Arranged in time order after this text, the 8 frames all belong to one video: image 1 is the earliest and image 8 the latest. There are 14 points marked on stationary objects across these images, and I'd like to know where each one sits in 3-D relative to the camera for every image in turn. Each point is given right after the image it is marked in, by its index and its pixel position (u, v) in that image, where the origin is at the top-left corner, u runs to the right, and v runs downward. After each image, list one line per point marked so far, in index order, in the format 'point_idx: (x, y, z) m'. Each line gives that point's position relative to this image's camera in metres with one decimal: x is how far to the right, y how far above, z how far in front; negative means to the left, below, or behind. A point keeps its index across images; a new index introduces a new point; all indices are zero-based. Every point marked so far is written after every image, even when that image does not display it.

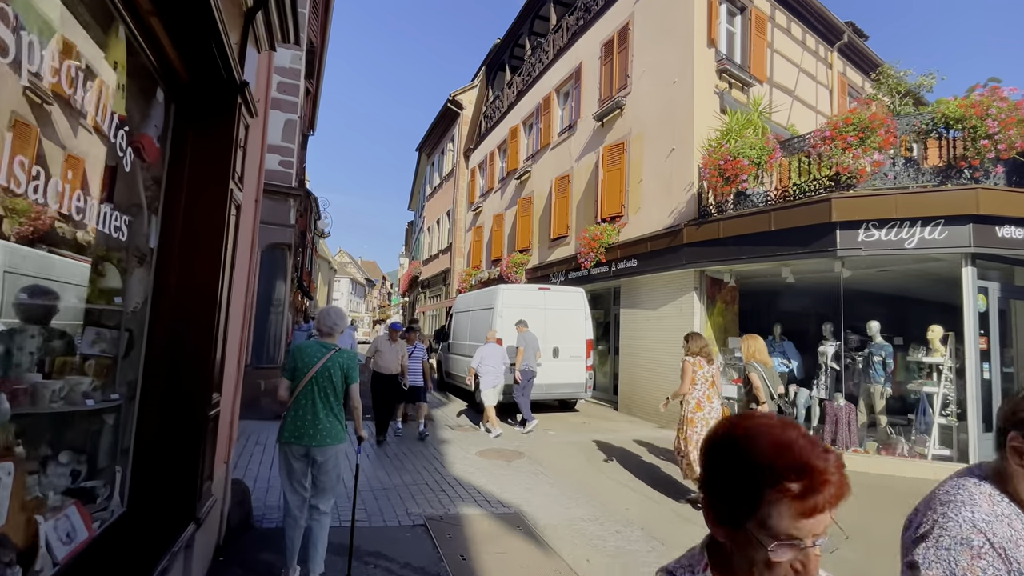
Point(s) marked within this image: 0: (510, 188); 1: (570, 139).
0: (0.0, +3.4, +18.3) m
1: (+1.6, +3.9, +14.3) m
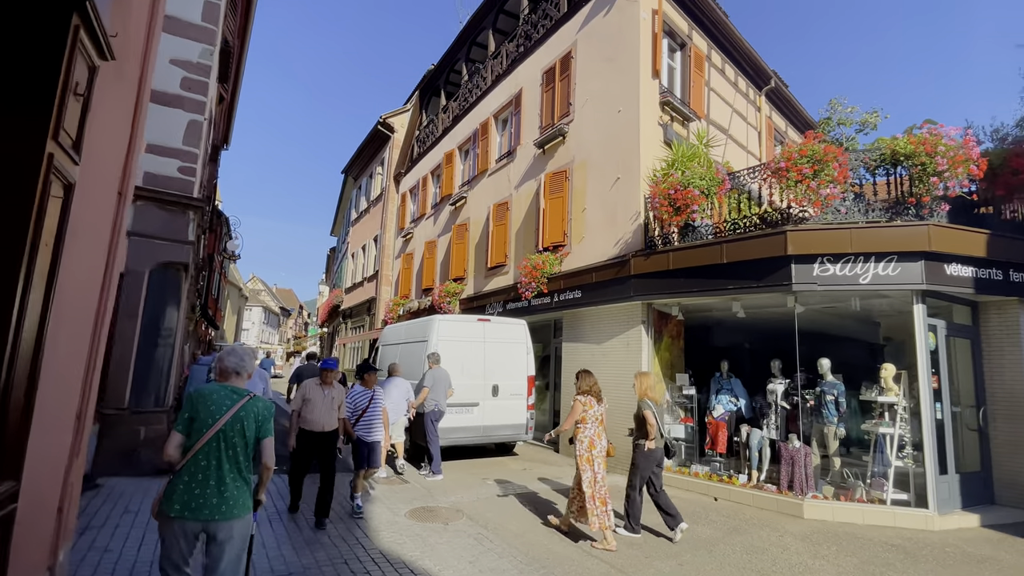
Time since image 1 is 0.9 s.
0: (-2.2, +2.4, +17.5) m
1: (-0.1, +3.1, +13.8) m
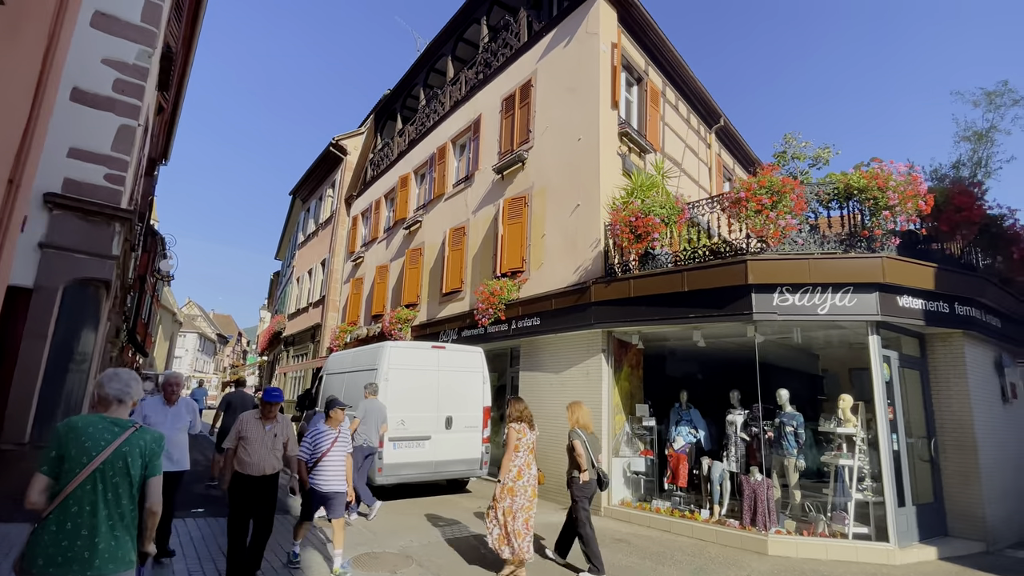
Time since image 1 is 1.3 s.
0: (-3.6, +1.5, +17.0) m
1: (-1.1, +2.4, +13.5) m
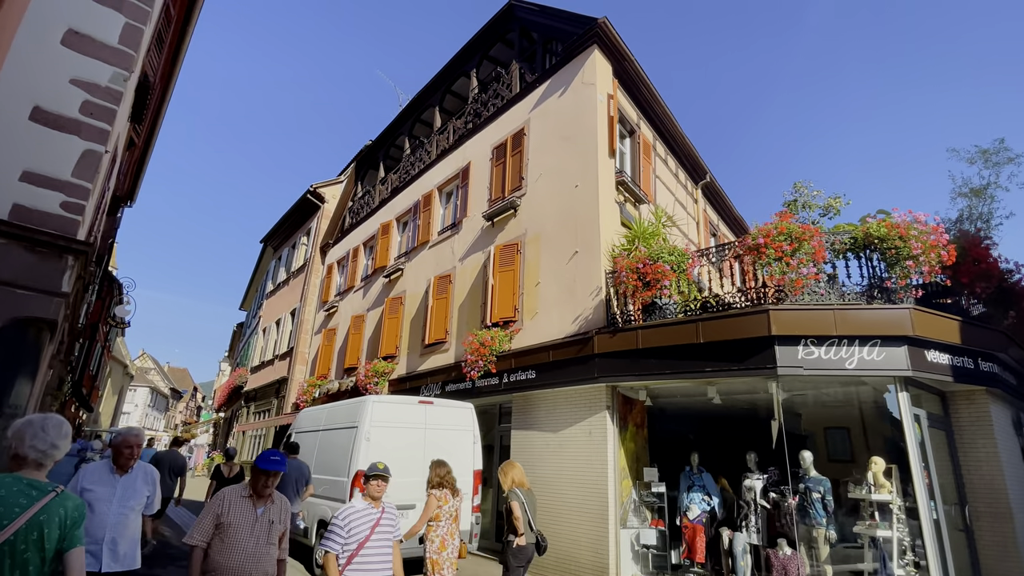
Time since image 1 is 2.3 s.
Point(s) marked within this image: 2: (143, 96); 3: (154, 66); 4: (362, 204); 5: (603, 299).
0: (-4.1, 0.0, +16.3) m
1: (-1.4, +1.2, +13.0) m
2: (-6.3, +3.3, +9.3) m
3: (-6.3, +3.9, +9.6) m
4: (-5.4, +3.0, +19.5) m
5: (+1.4, -0.2, +8.6) m
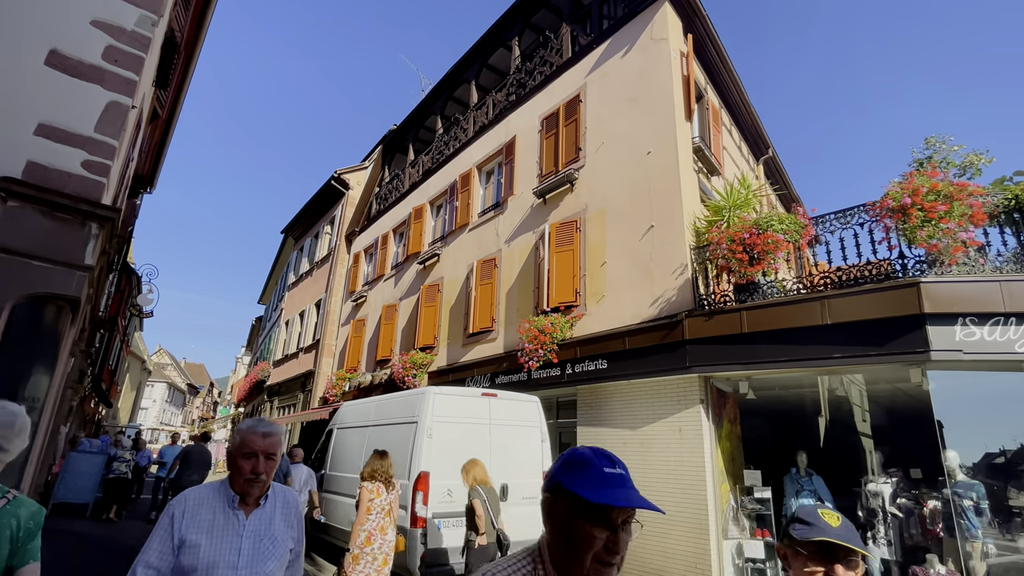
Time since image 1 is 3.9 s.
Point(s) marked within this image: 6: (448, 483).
0: (-3.0, +0.4, +15.3) m
1: (-0.3, +1.6, +12.0) m
2: (-5.3, +3.6, +8.4) m
3: (-5.3, +4.2, +8.6) m
4: (-4.2, +3.4, +18.5) m
5: (+2.5, +0.1, +7.6) m
6: (-0.8, -2.4, +6.7) m
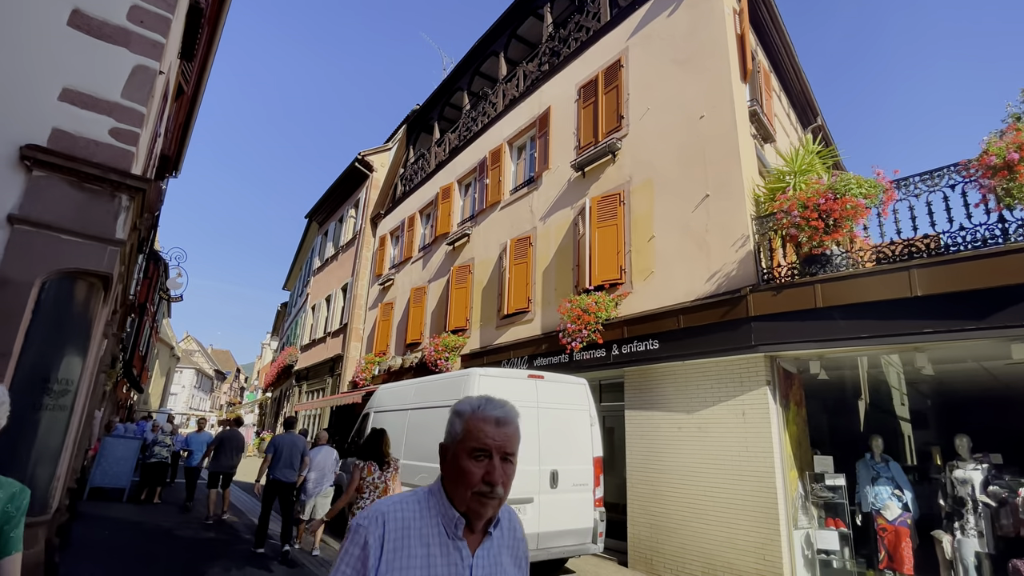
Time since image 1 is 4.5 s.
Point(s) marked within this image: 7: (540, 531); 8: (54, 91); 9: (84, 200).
0: (-2.1, +0.9, +14.9) m
1: (+0.4, +2.0, +11.5) m
2: (-4.7, +3.9, +8.0) m
3: (-4.7, +4.5, +8.2) m
4: (-3.2, +4.0, +18.1) m
5: (+3.1, +0.5, +7.0) m
6: (-0.2, -2.1, +6.3) m
7: (+0.3, -2.9, +6.4) m
8: (-4.2, +1.8, +4.9) m
9: (-3.8, +0.8, +4.8) m
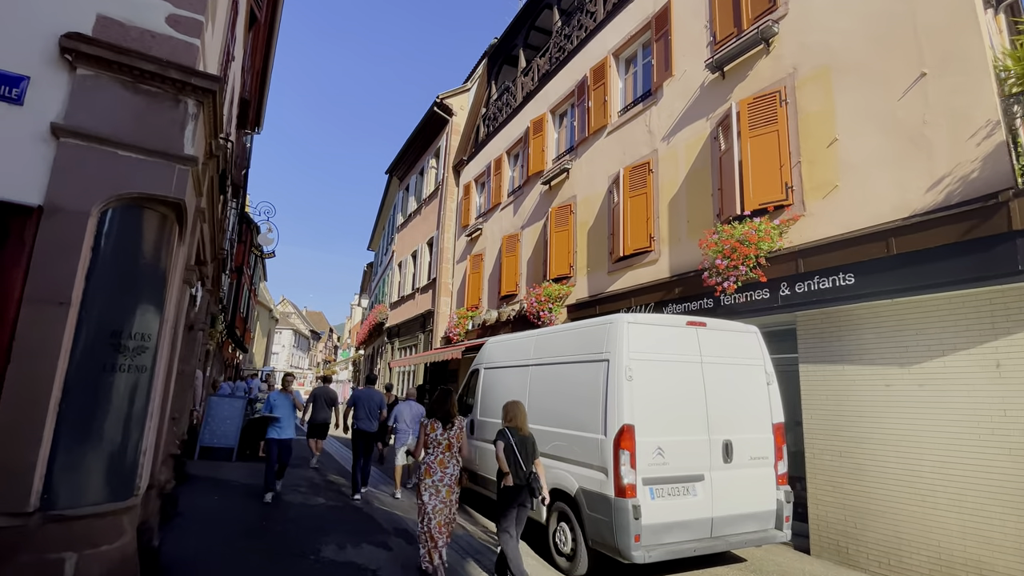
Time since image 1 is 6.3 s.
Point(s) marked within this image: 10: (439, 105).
0: (+0.5, +2.2, +13.5) m
1: (+2.5, +3.2, +9.7) m
2: (-3.2, +4.6, +6.8) m
3: (-3.2, +5.3, +7.0) m
4: (-0.4, +5.6, +16.6) m
5: (+4.6, +1.4, +5.0) m
6: (+1.4, -1.4, +4.9) m
7: (+1.9, -2.1, +5.0) m
8: (-3.0, +2.3, +3.8) m
9: (-2.6, +1.3, +3.7) m
10: (-2.6, +6.5, +19.2) m
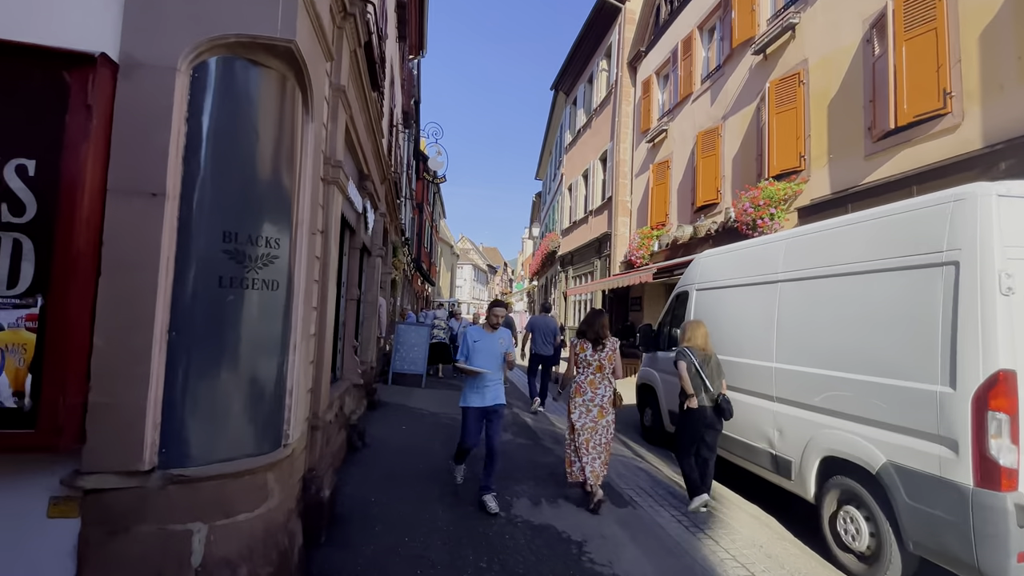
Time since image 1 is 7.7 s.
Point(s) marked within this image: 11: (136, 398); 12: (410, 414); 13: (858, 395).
0: (+4.5, +4.1, +10.8) m
1: (+5.1, +4.6, +6.5) m
2: (-1.2, +5.5, +5.3) m
3: (-1.2, +6.2, +5.4) m
4: (+4.4, +7.8, +13.5) m
5: (+5.8, +2.3, +1.6) m
6: (+2.9, -0.6, +2.9) m
7: (+3.5, -1.3, +2.9) m
8: (-1.8, +2.8, +2.7) m
9: (-1.4, +1.8, +2.6) m
10: (+3.0, +9.1, +16.6) m
11: (-1.6, -0.5, +2.4) m
12: (-1.5, -1.9, +7.9) m
13: (+2.3, -0.7, +3.5) m
